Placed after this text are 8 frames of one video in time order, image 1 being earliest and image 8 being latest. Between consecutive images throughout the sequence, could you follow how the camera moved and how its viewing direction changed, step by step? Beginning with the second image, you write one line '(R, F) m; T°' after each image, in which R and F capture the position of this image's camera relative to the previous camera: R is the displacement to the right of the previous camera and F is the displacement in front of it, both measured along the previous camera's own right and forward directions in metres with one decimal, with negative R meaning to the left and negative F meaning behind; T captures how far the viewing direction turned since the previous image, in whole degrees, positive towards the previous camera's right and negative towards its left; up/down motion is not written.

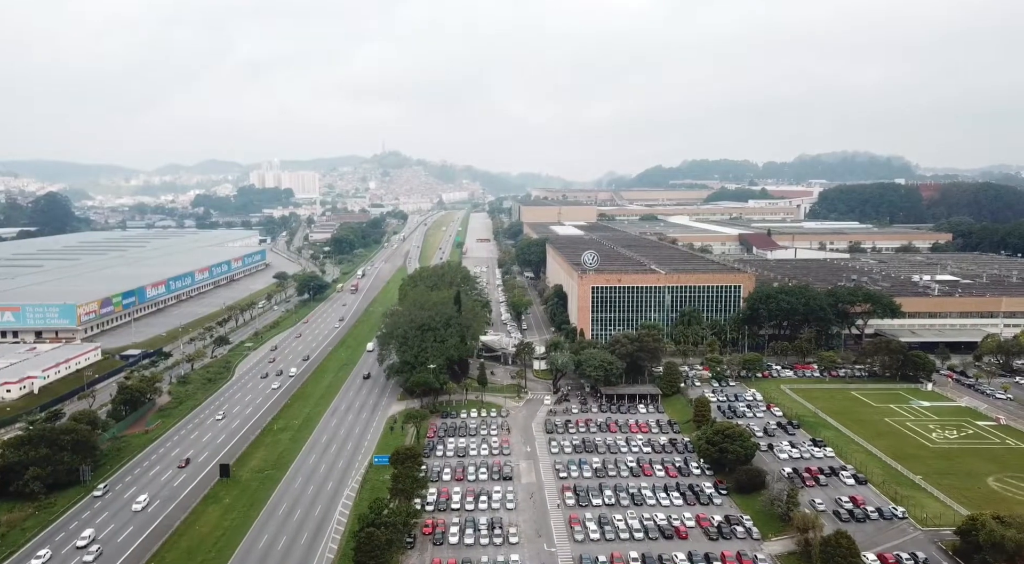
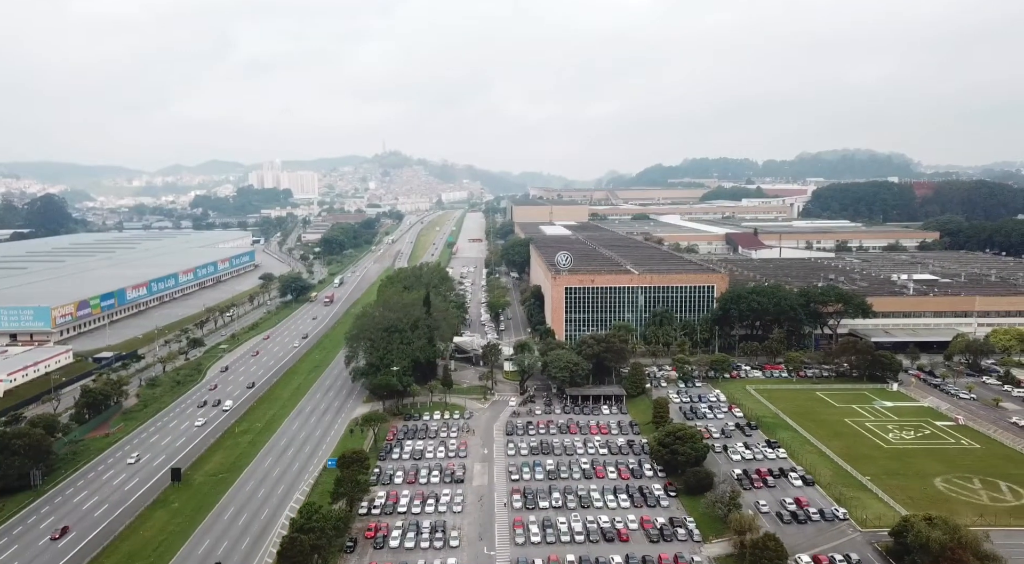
(+1.5, 0.0) m; 0°
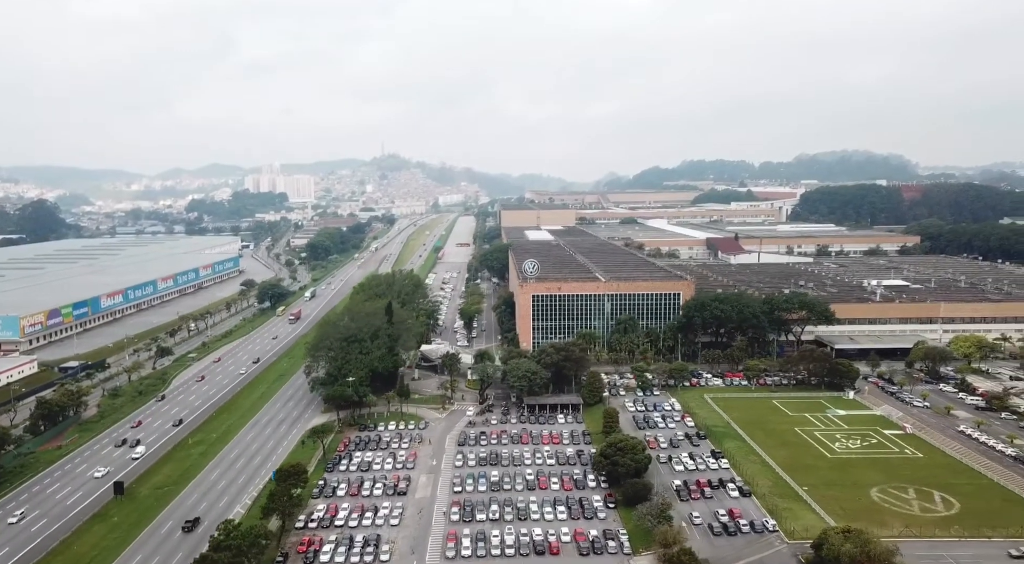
(+1.7, -0.1) m; 0°
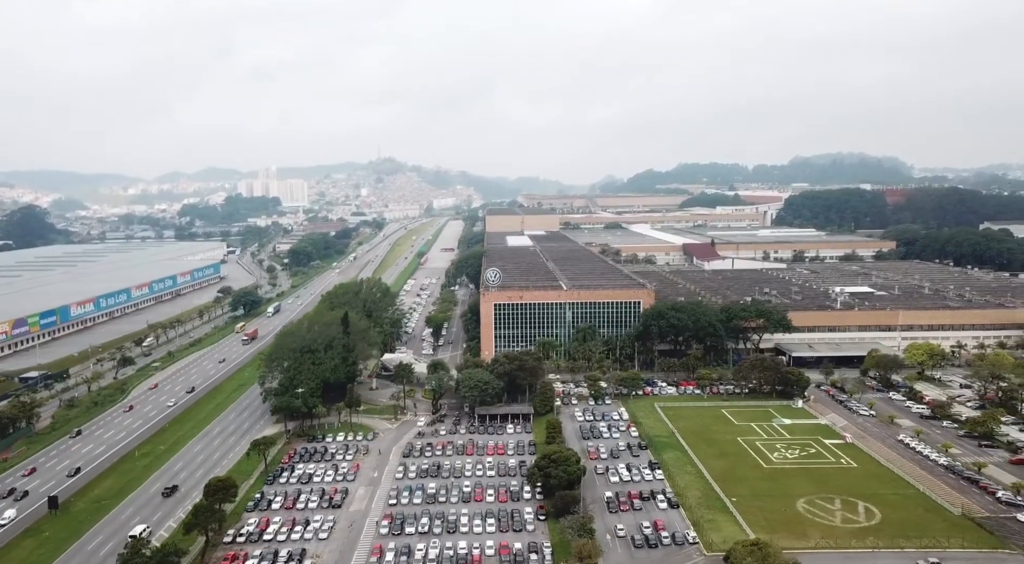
(+1.9, -0.2) m; 0°
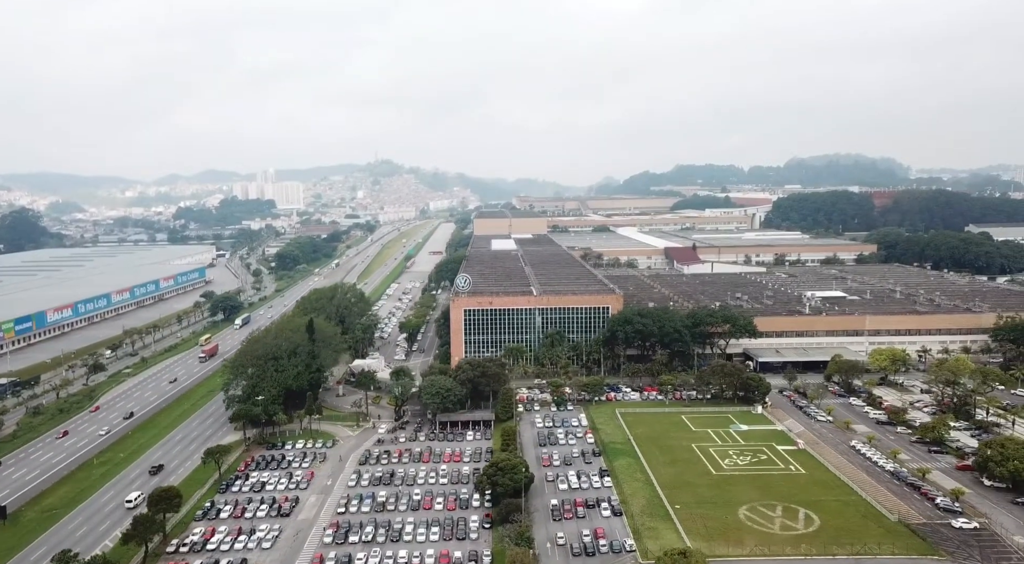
(+1.6, -0.2) m; 0°
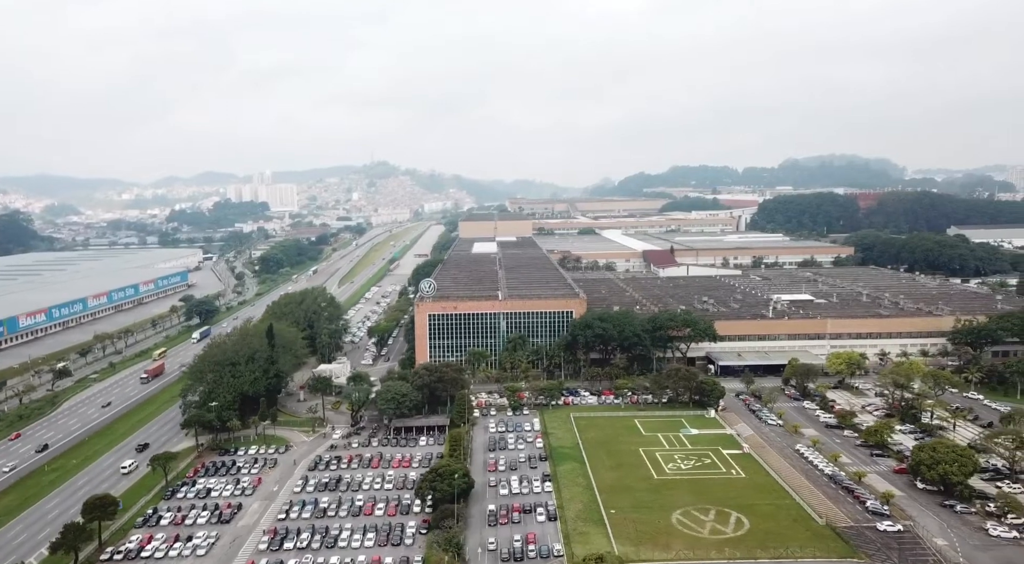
(+1.8, -0.2) m; 0°
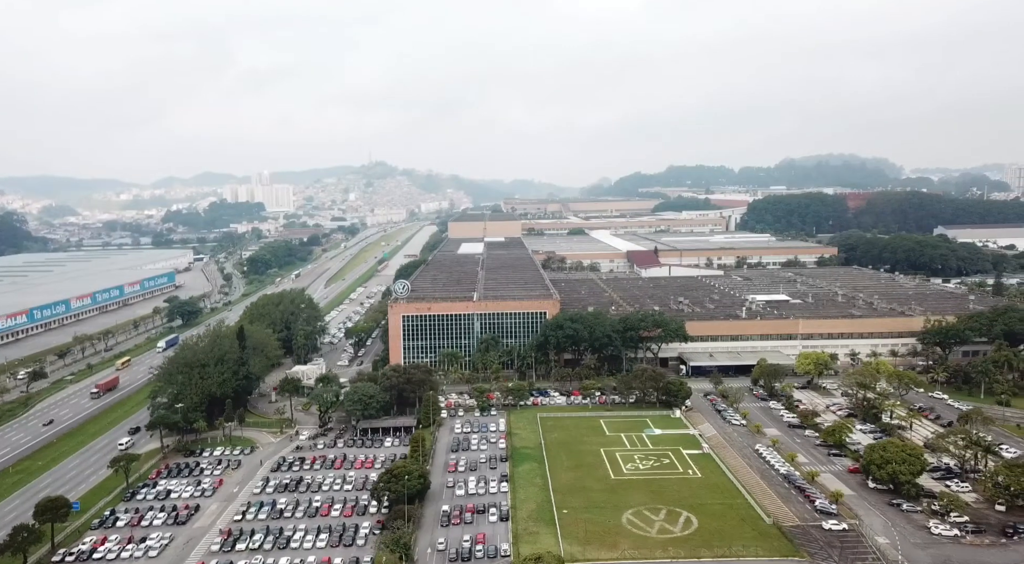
(+1.4, -0.2) m; 0°
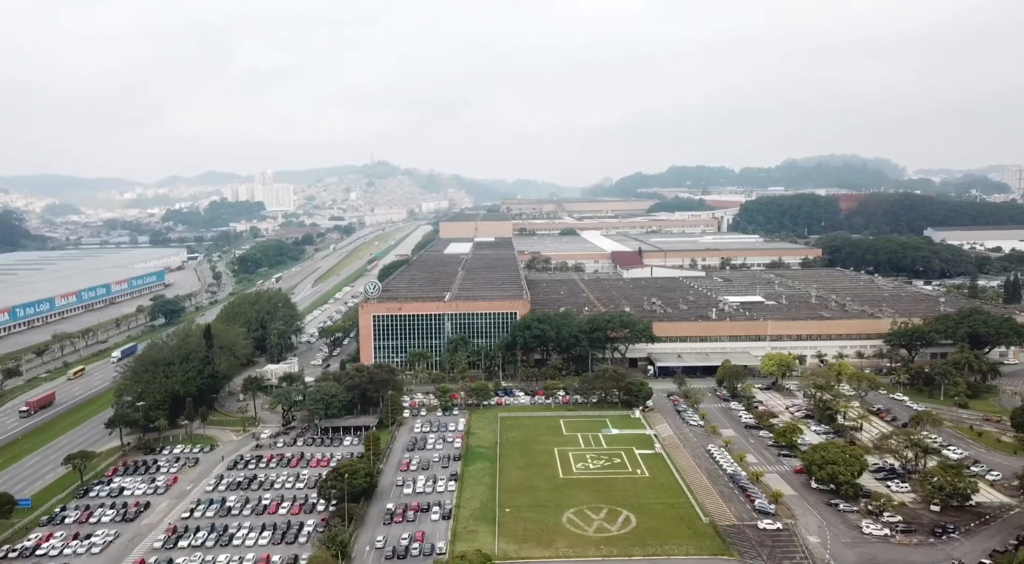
(+1.8, -0.2) m; 0°
